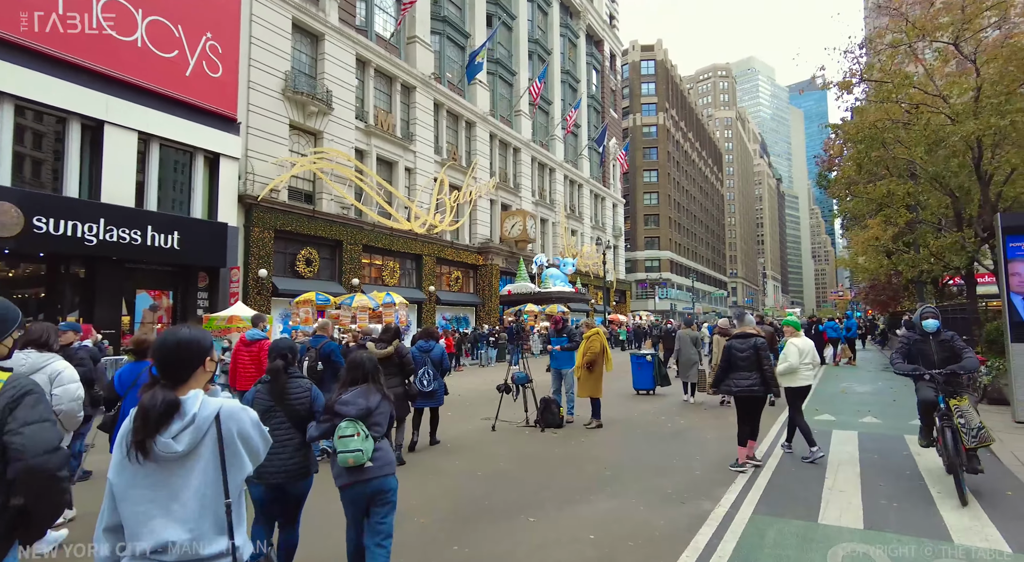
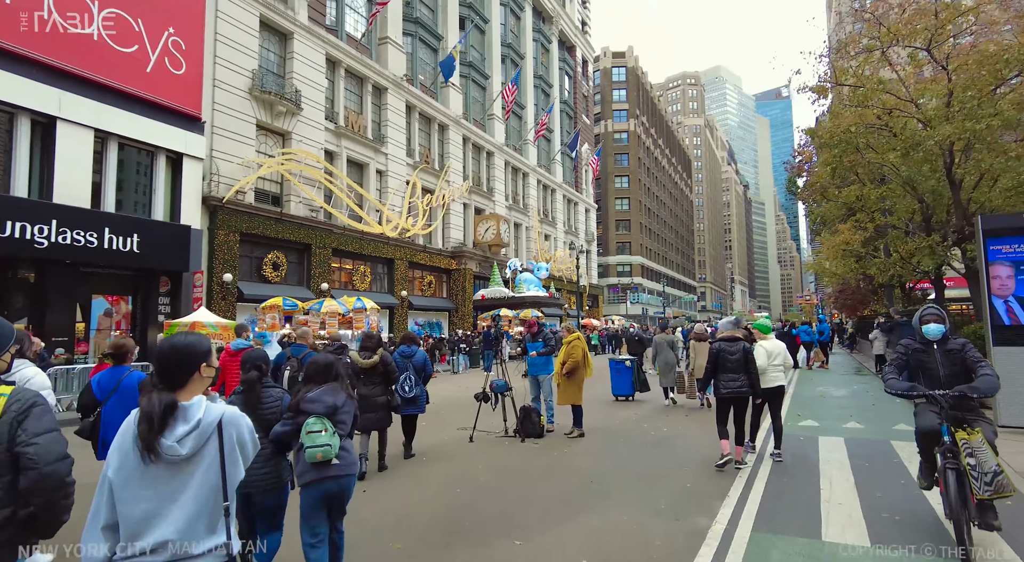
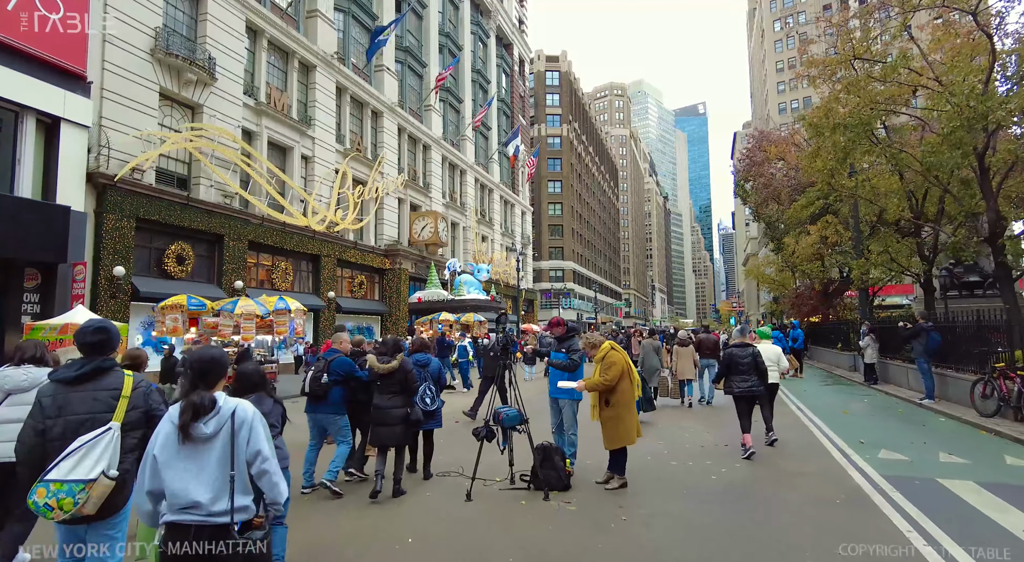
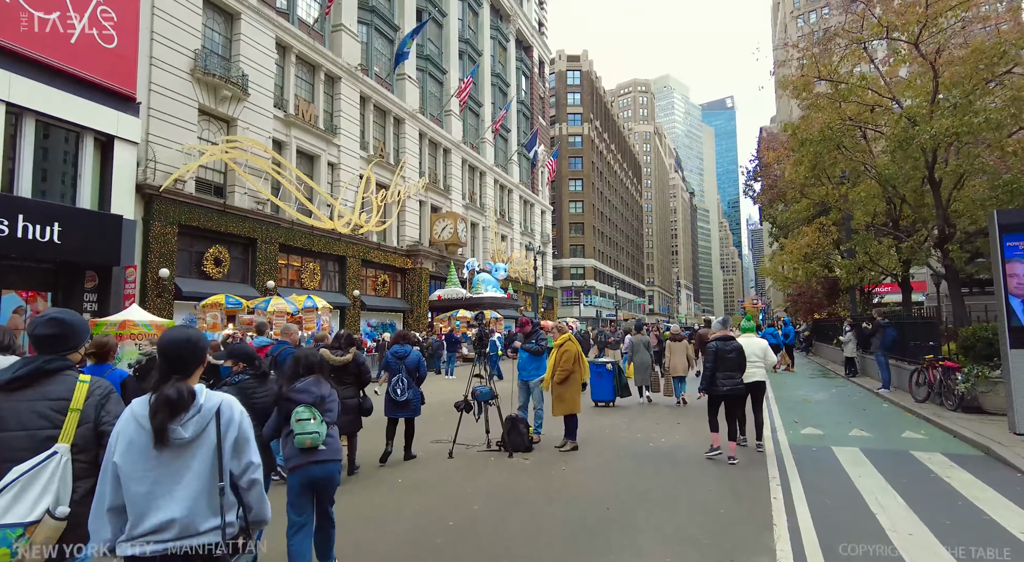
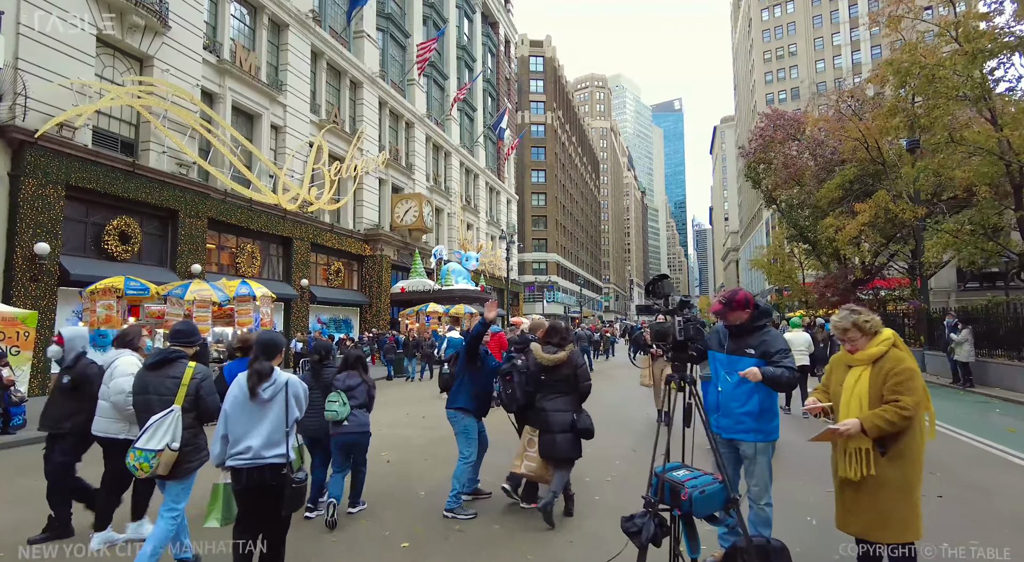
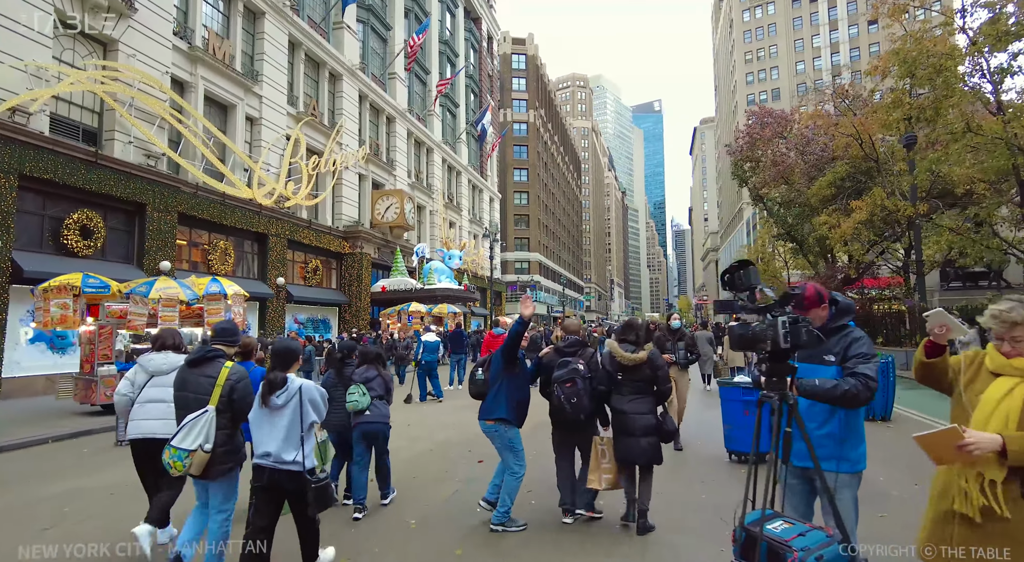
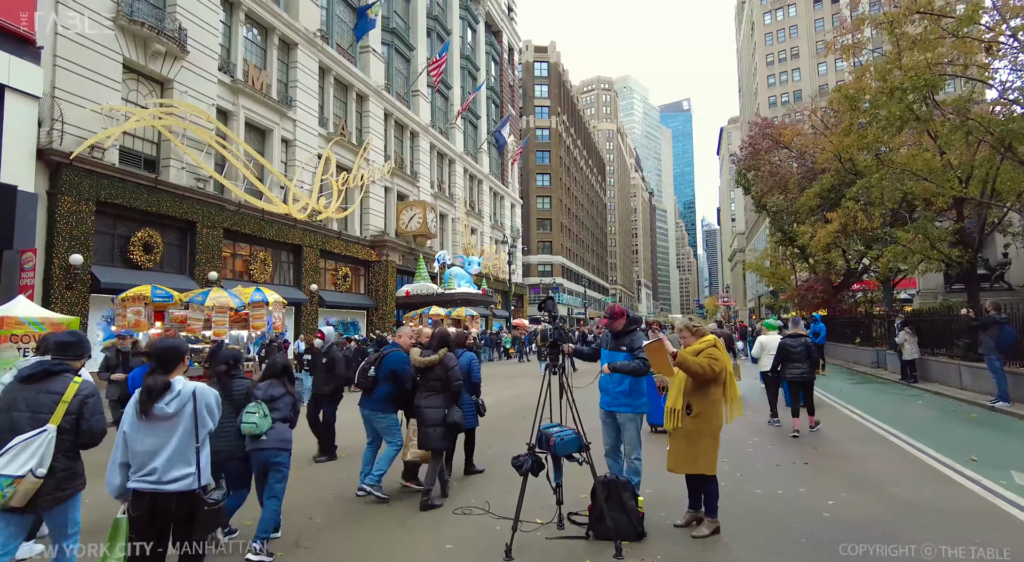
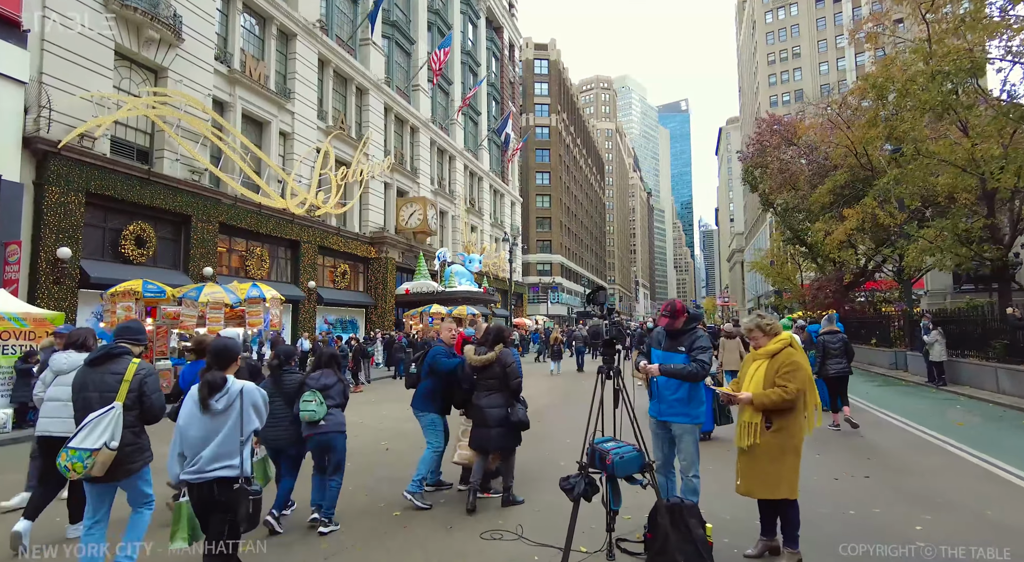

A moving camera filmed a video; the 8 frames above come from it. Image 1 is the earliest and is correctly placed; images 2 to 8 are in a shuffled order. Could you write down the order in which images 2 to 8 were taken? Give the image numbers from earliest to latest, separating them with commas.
2, 4, 3, 7, 8, 5, 6
